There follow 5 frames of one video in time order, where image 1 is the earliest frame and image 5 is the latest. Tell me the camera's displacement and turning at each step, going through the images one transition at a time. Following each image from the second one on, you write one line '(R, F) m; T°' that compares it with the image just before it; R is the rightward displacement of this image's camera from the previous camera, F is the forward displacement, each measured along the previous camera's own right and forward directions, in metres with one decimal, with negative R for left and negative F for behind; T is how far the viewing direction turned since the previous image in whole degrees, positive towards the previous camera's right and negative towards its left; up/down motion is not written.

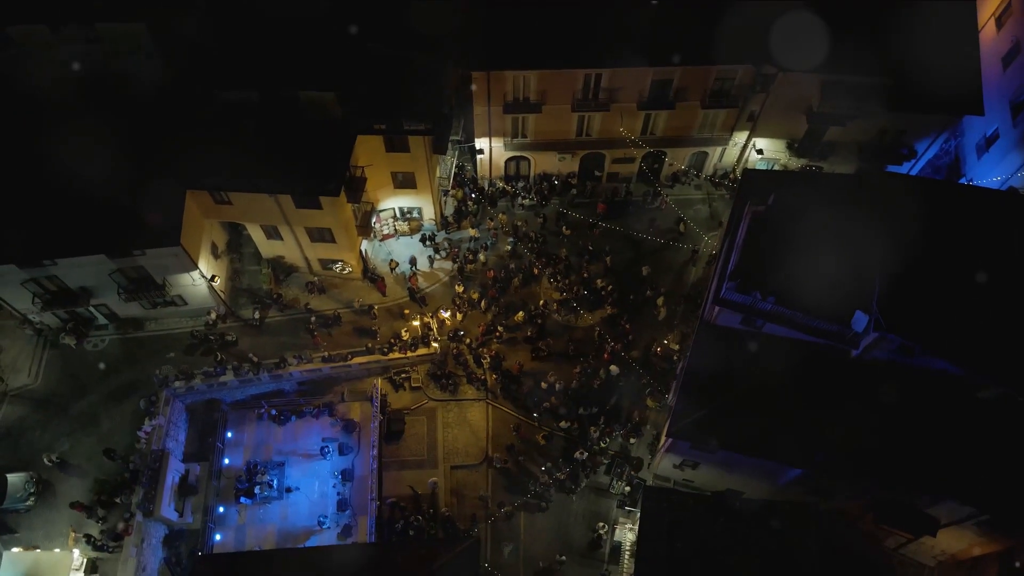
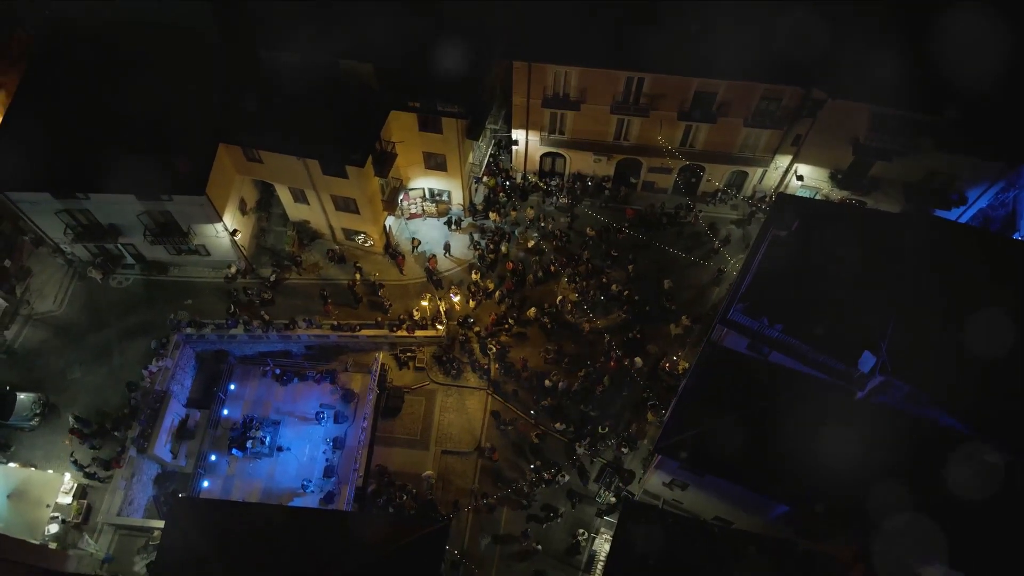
(+1.3, +0.3) m; -3°
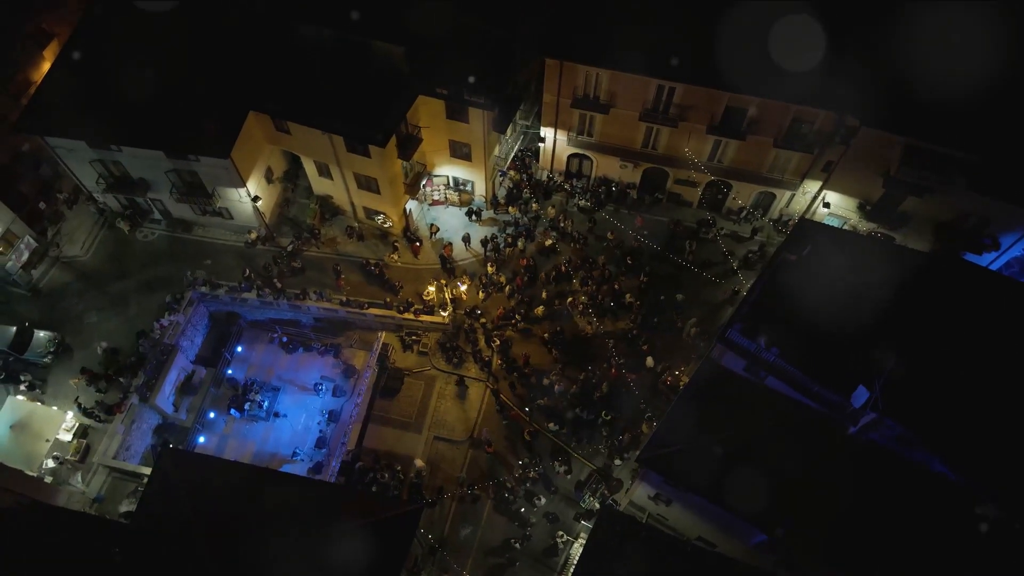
(+1.2, 0.0) m; -3°
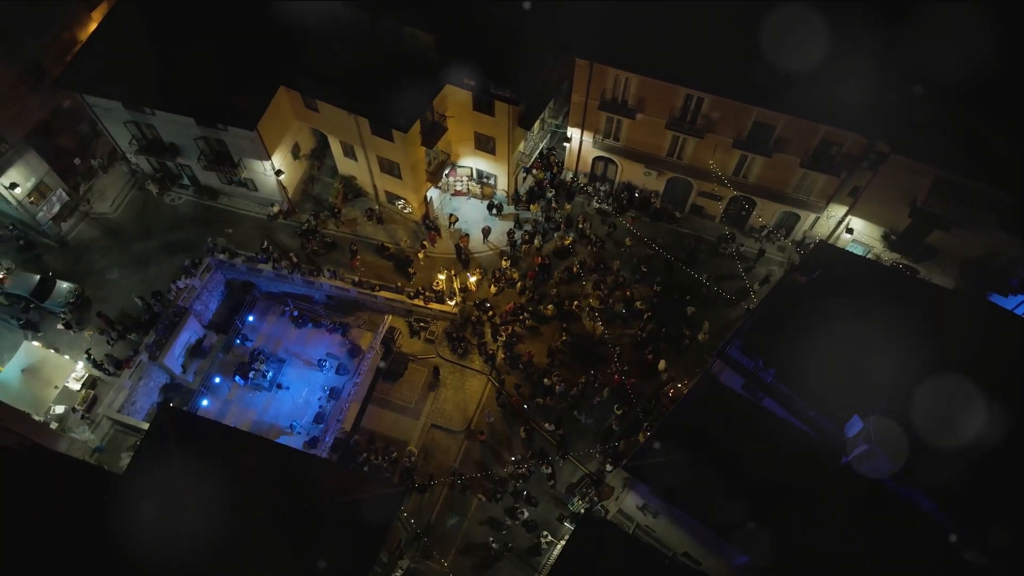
(+0.9, 0.0) m; -2°
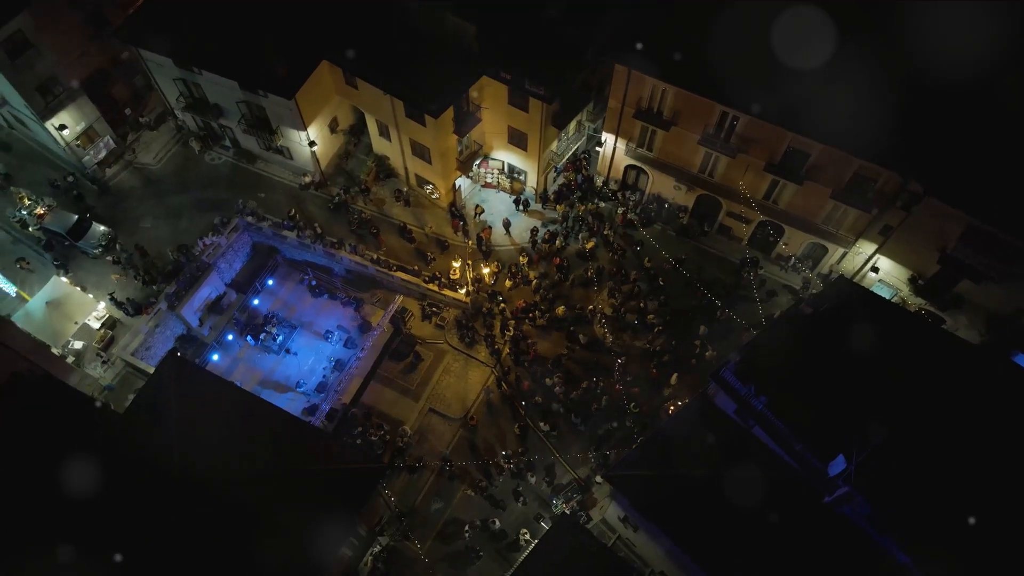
(+1.2, -0.2) m; -3°
